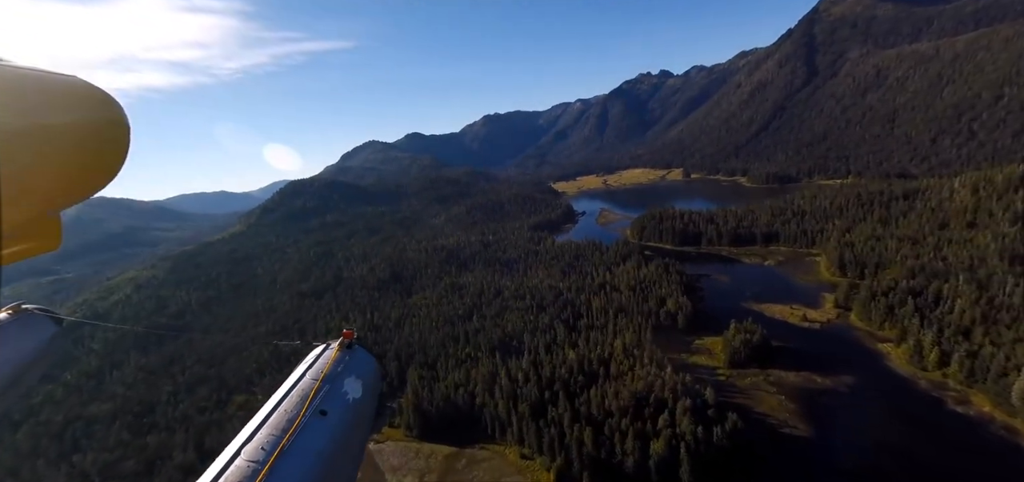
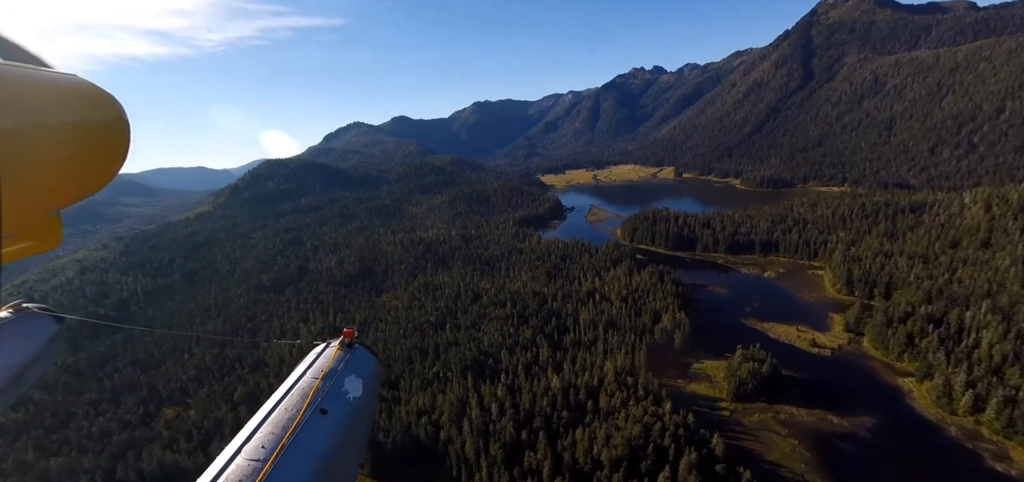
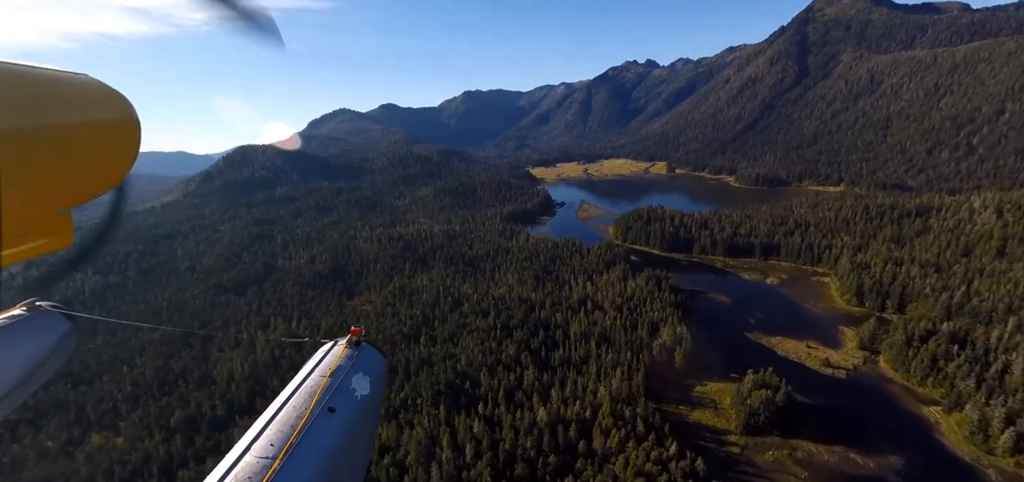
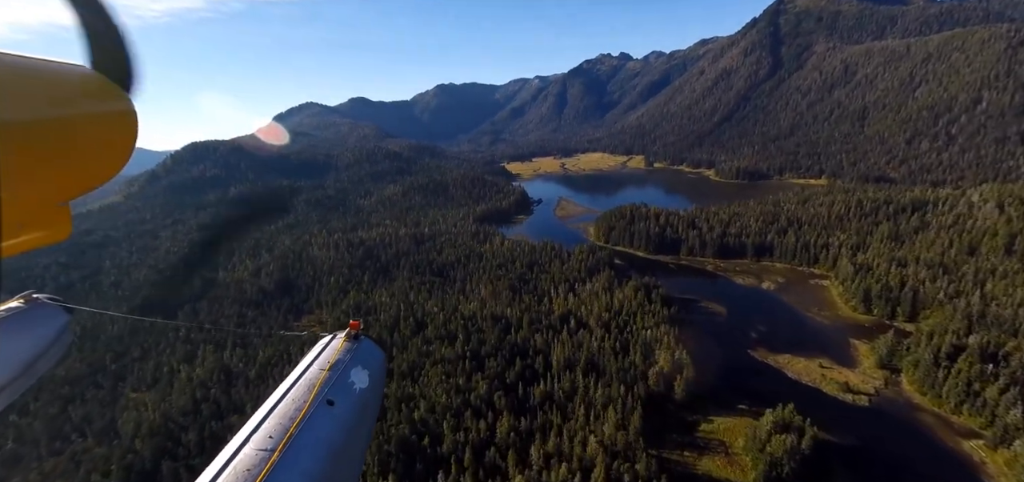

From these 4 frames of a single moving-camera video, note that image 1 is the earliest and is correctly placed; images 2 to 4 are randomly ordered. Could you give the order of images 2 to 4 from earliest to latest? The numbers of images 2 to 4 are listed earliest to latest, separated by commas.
2, 3, 4
